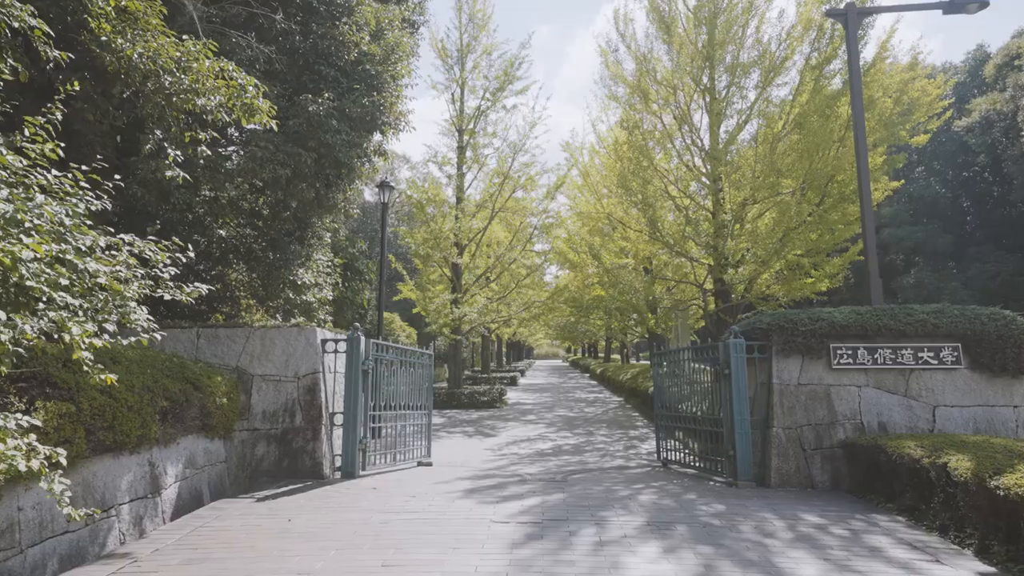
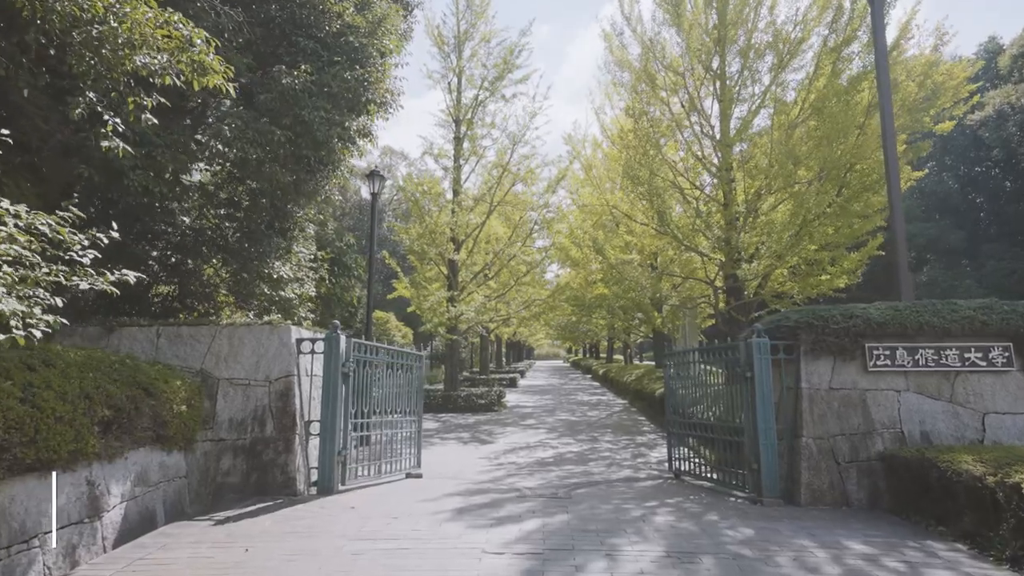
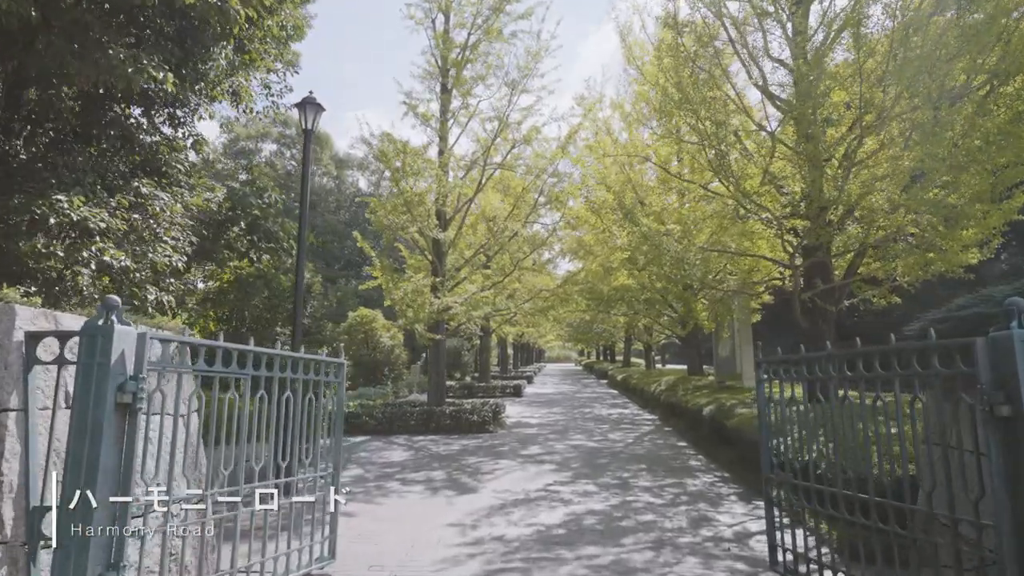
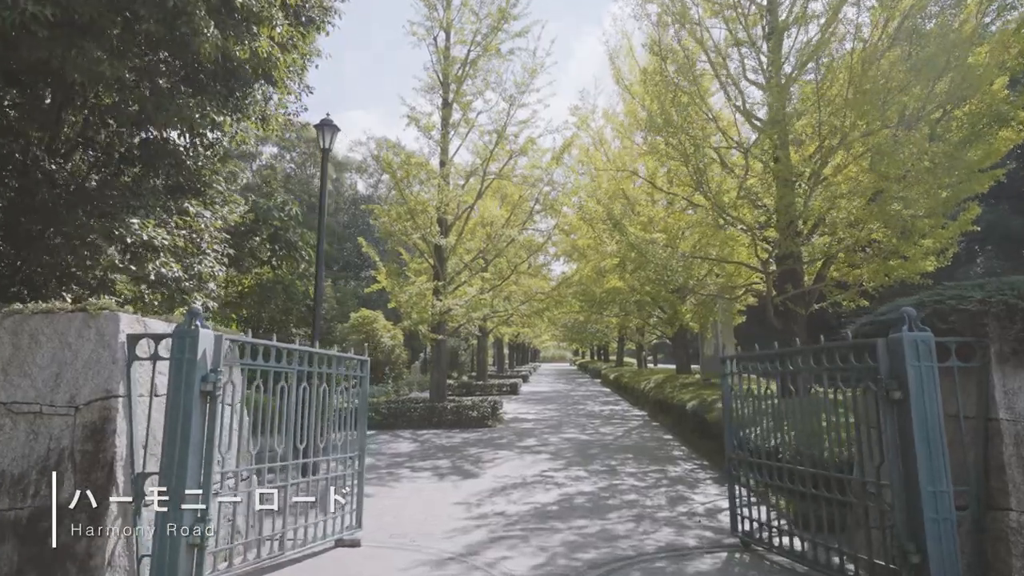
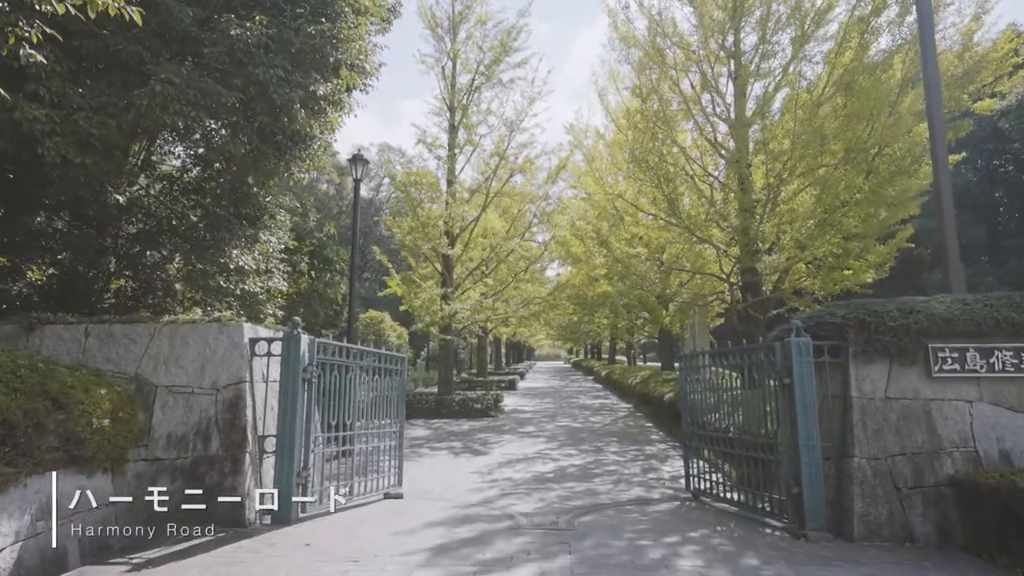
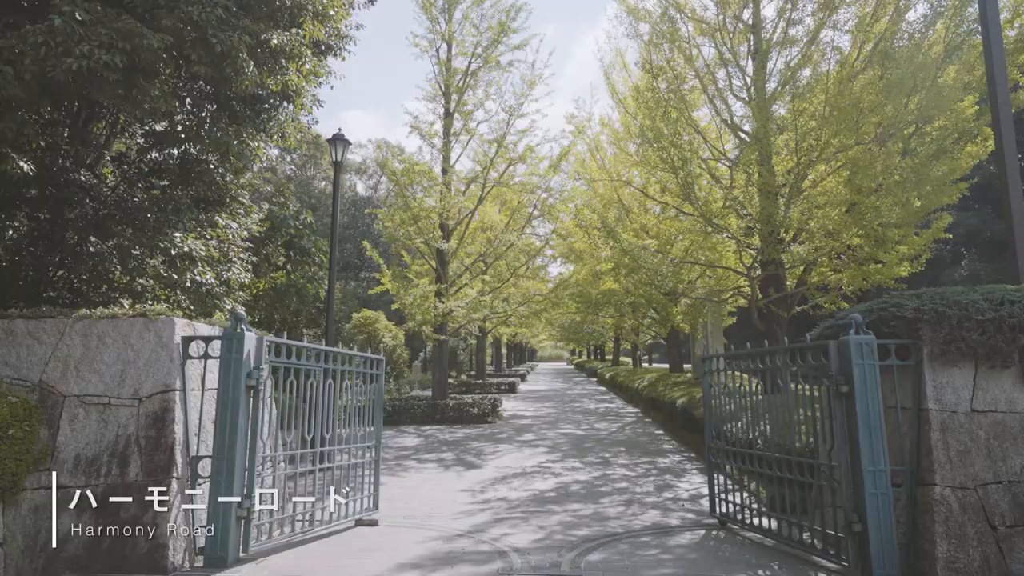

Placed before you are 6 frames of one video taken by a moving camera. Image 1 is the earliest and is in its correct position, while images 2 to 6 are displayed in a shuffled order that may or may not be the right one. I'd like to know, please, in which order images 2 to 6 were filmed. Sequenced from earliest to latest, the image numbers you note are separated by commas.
2, 5, 6, 4, 3
